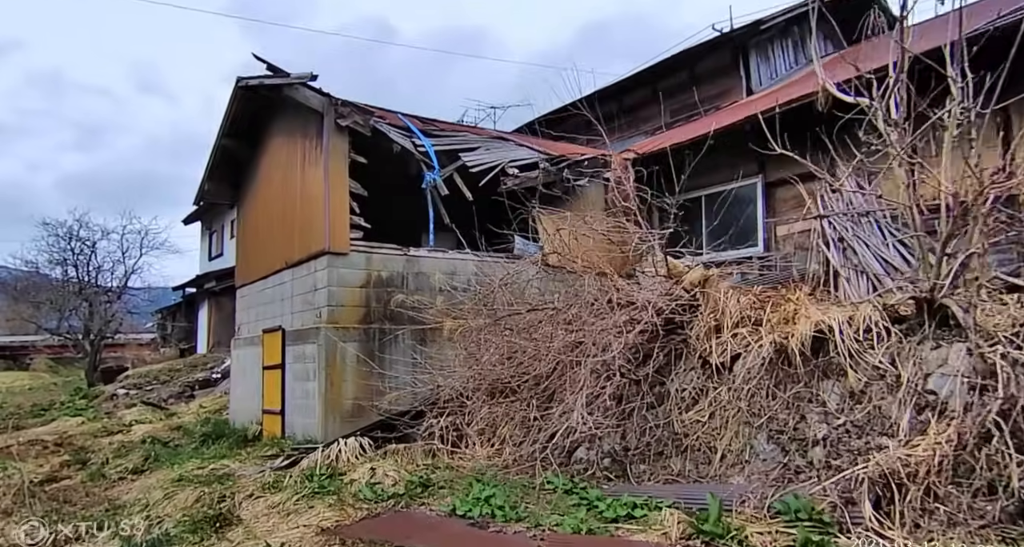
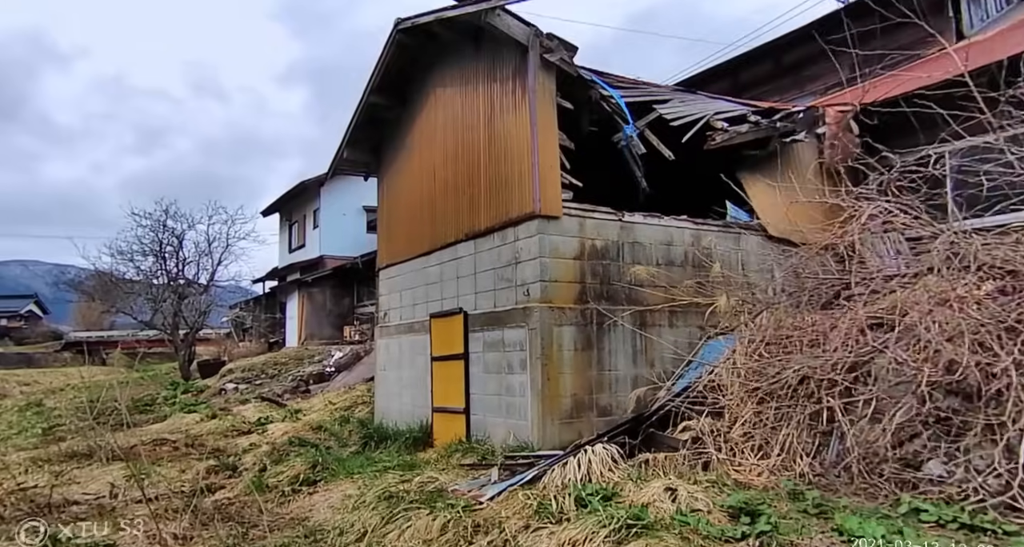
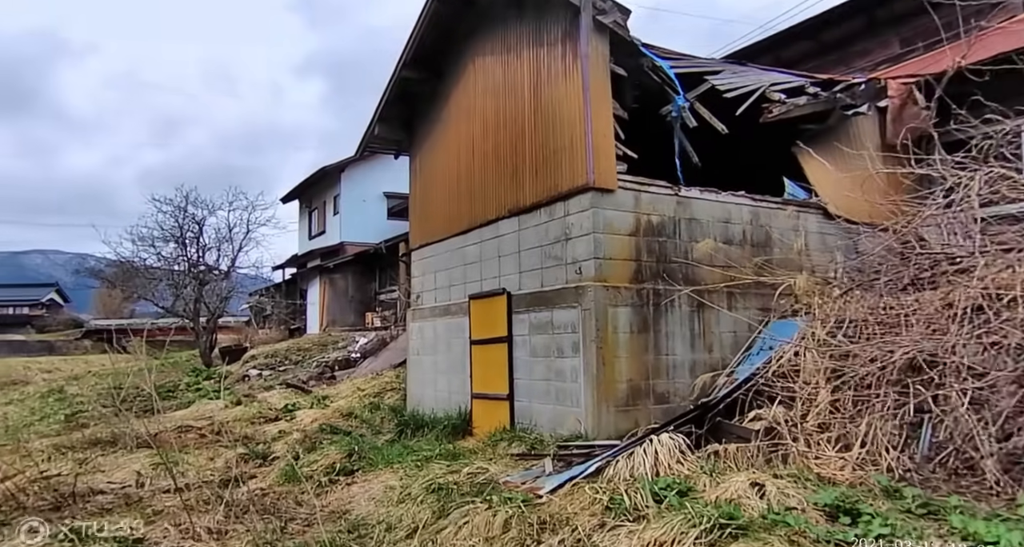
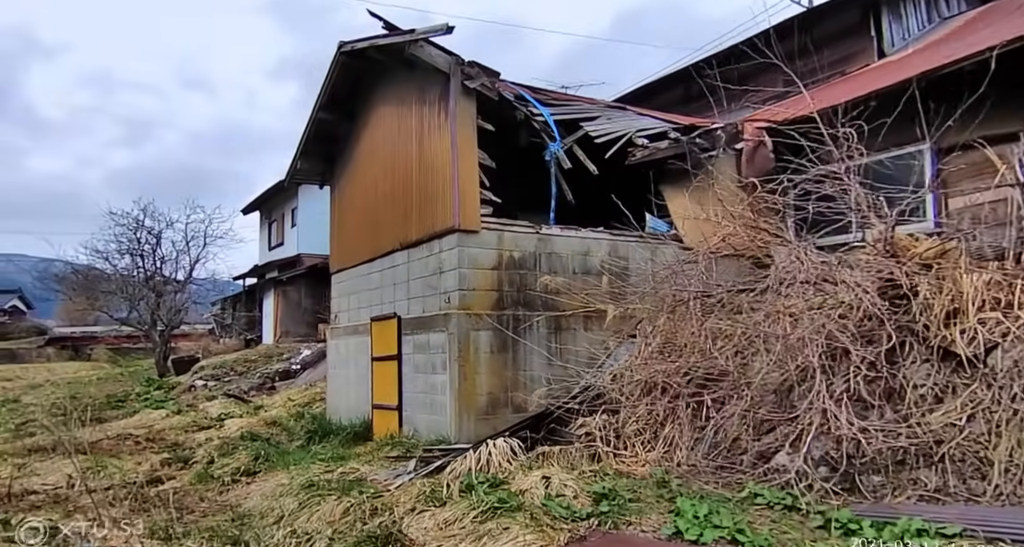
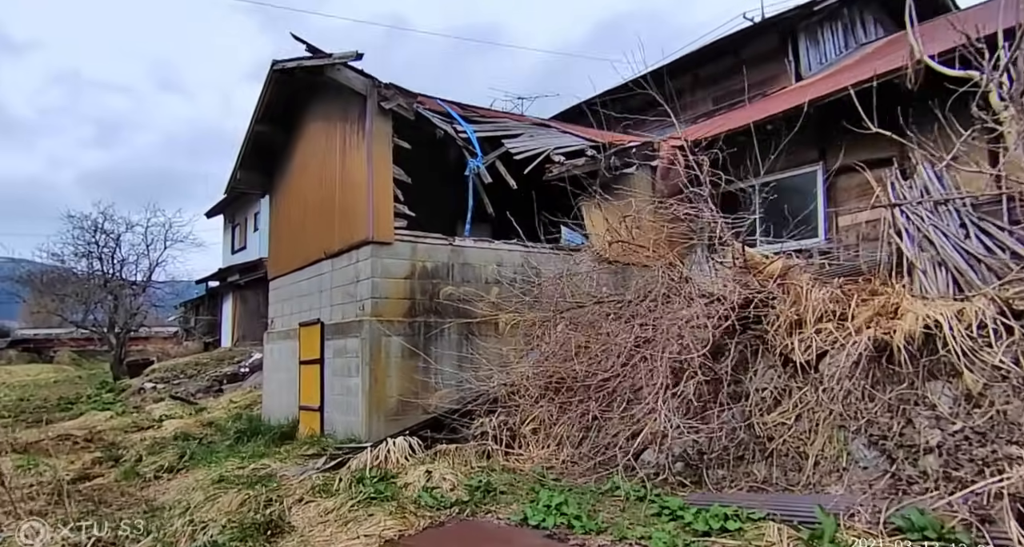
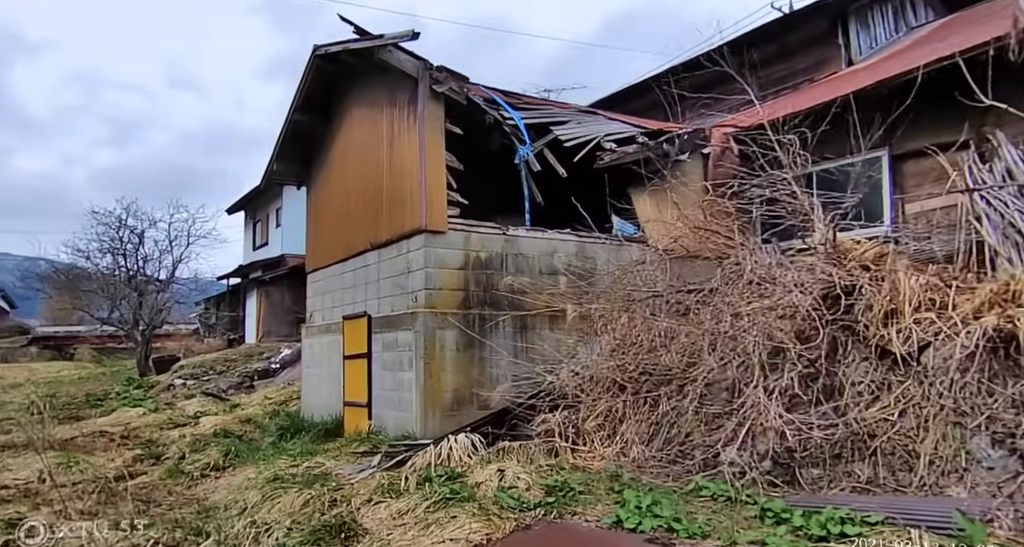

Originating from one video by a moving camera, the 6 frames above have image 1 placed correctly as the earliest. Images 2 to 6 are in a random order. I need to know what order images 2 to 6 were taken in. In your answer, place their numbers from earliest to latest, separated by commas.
5, 6, 4, 2, 3
